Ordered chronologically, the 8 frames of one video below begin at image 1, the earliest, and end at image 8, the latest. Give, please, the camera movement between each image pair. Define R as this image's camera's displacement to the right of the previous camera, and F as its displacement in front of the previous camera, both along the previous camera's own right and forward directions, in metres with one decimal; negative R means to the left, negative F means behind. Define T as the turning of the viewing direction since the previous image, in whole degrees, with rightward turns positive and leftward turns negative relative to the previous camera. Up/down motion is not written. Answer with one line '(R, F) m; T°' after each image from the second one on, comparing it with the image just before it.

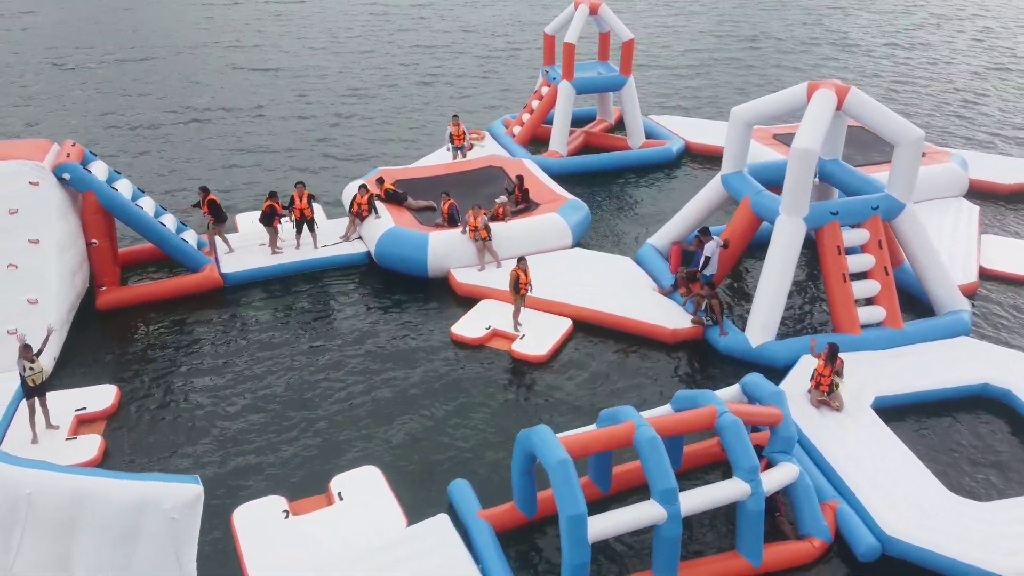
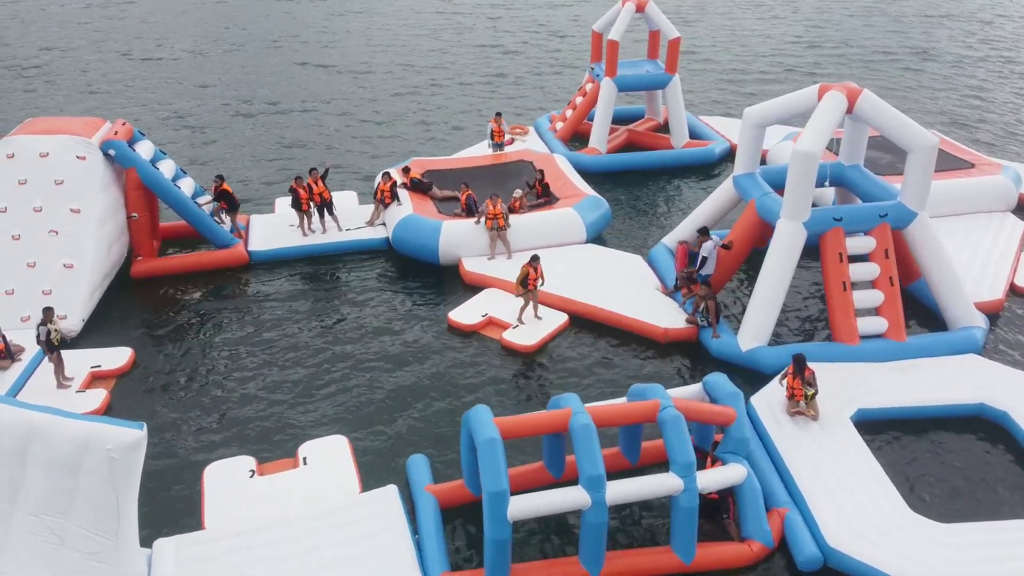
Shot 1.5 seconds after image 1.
(+1.6, -0.2) m; -6°
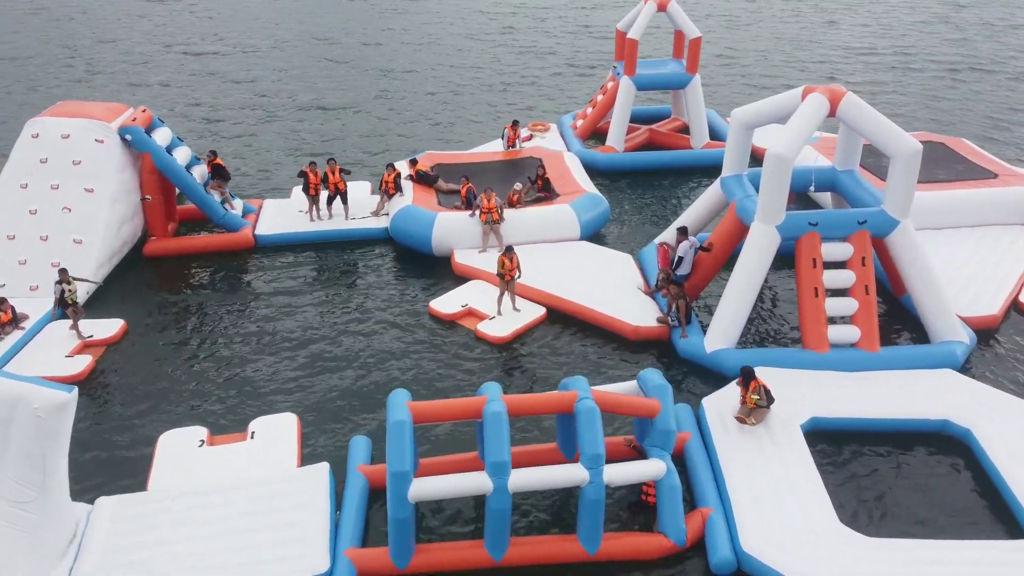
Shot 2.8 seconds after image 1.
(+1.7, -0.1) m; -5°
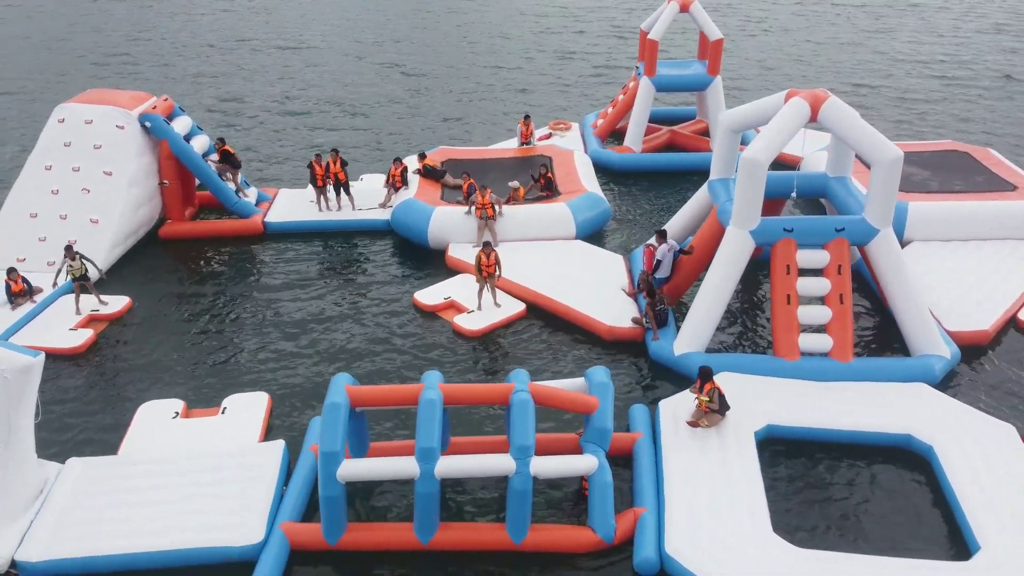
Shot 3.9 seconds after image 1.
(+1.4, -0.2) m; -4°
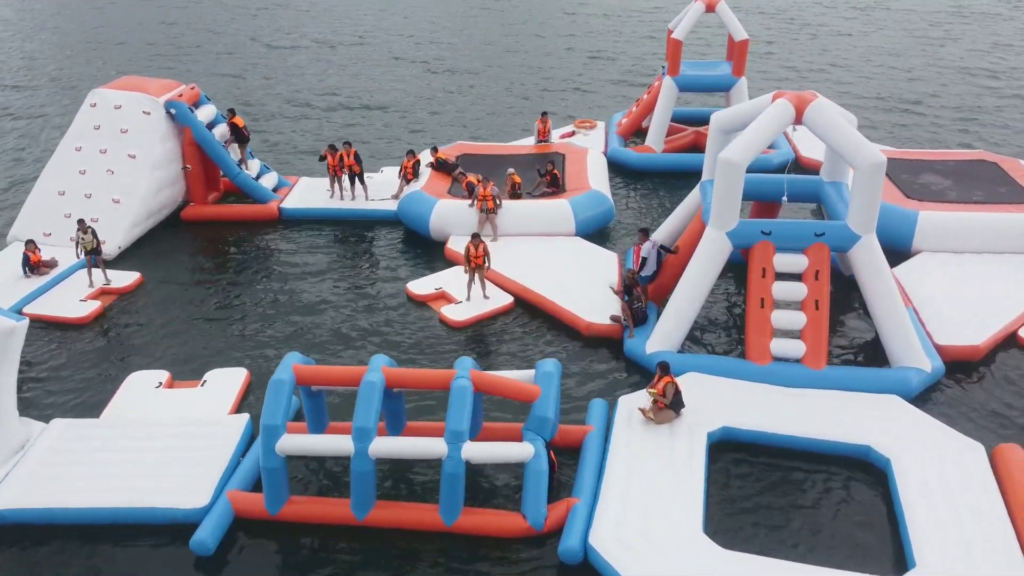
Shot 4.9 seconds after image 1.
(+1.5, -0.1) m; -5°
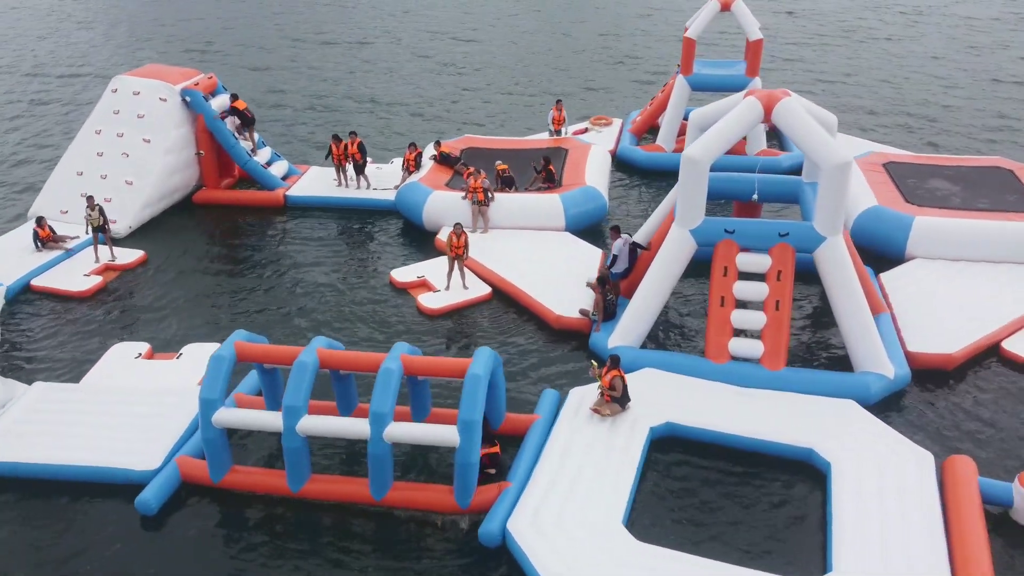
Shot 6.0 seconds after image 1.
(+1.5, -0.2) m; -4°
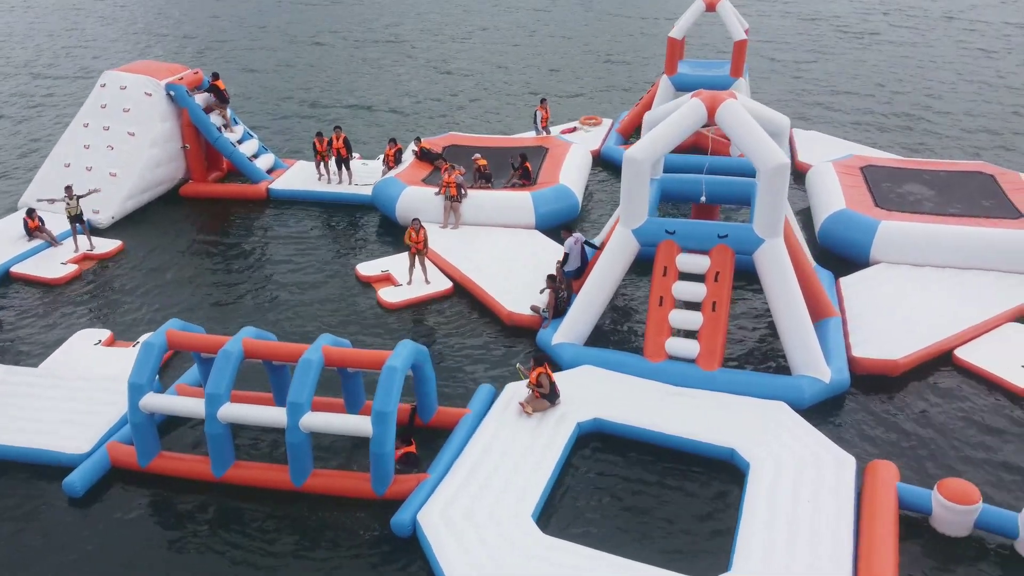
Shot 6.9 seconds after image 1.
(+1.4, -0.1) m; -2°
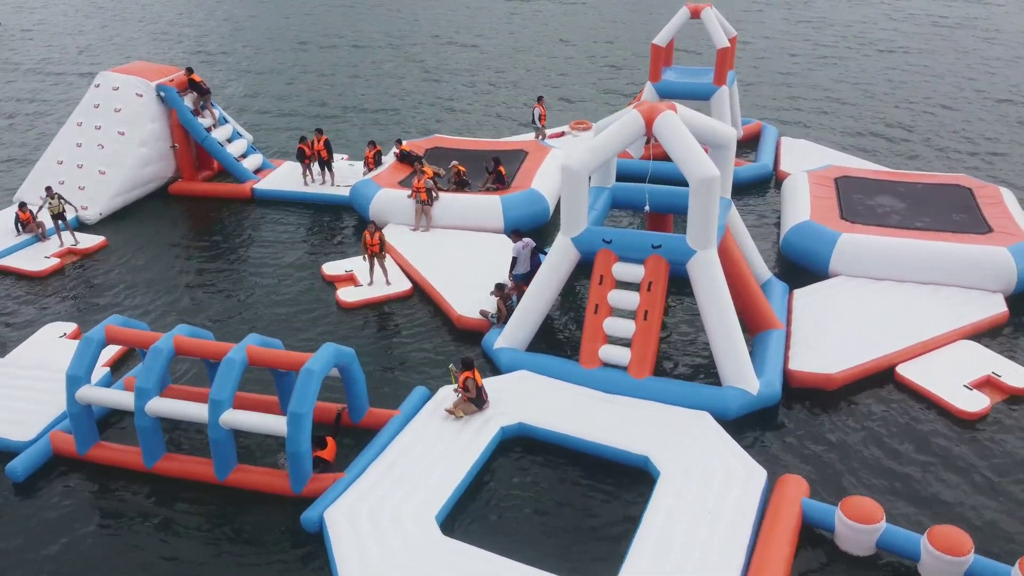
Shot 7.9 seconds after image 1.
(+1.5, -0.2) m; -3°
